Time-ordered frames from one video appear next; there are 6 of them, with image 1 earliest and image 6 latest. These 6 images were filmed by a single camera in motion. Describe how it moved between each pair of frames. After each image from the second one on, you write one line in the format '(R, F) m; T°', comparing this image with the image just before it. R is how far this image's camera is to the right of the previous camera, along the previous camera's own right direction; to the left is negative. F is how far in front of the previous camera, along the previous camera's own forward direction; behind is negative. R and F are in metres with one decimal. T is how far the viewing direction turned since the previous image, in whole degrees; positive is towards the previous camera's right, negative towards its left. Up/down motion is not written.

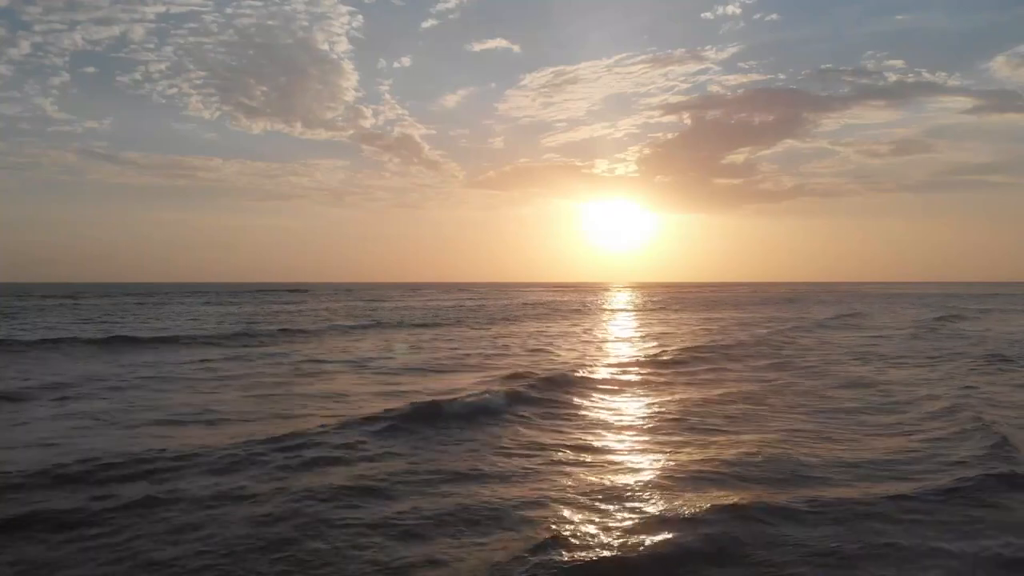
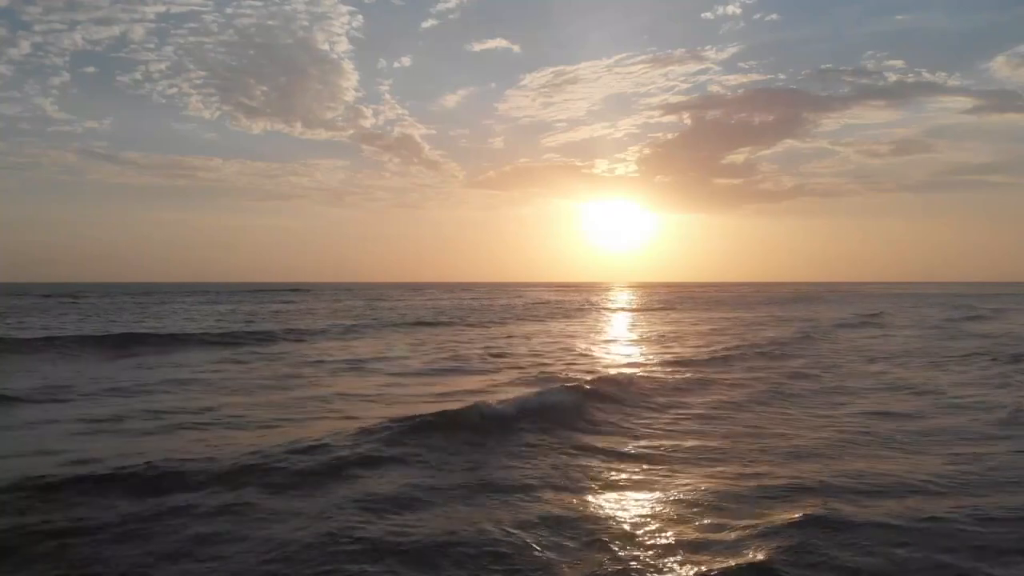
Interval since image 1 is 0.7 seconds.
(-2.2, -2.2) m; 0°
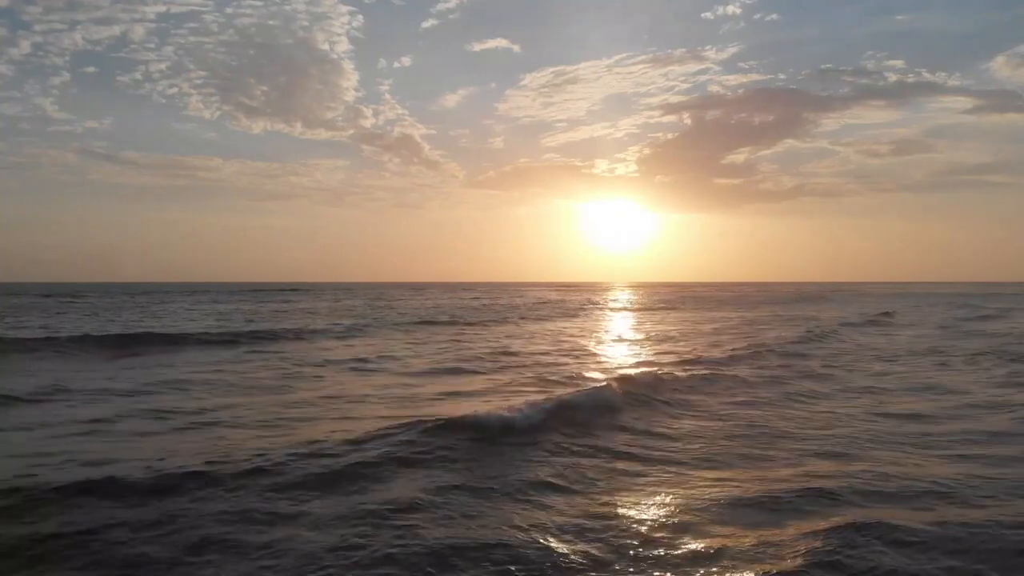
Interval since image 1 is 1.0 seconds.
(-0.2, -0.5) m; 0°
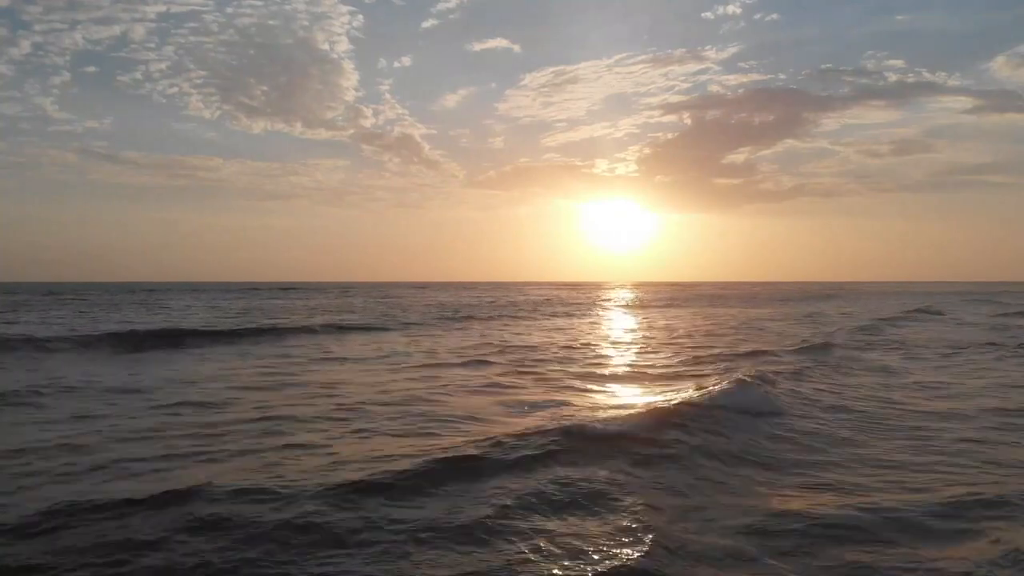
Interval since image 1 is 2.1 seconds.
(-0.2, +0.5) m; 0°
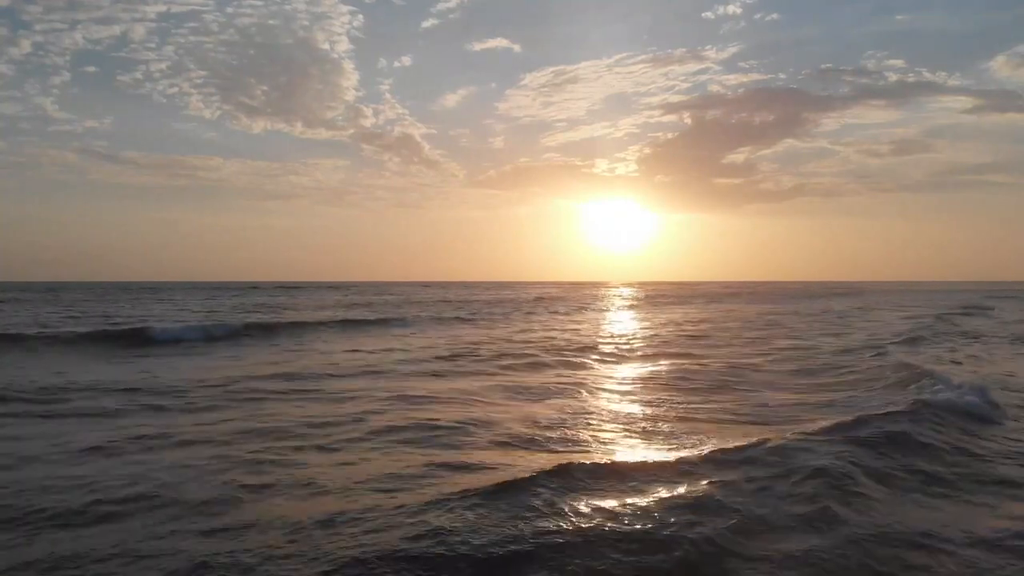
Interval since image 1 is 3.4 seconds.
(-0.3, +0.5) m; 0°
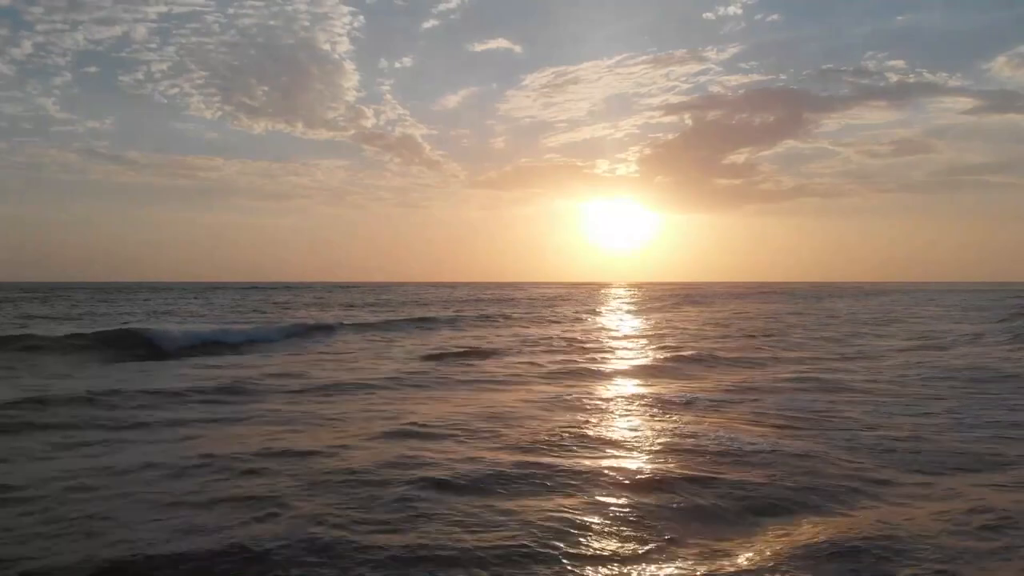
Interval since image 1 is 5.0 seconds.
(-0.5, +0.5) m; 0°
